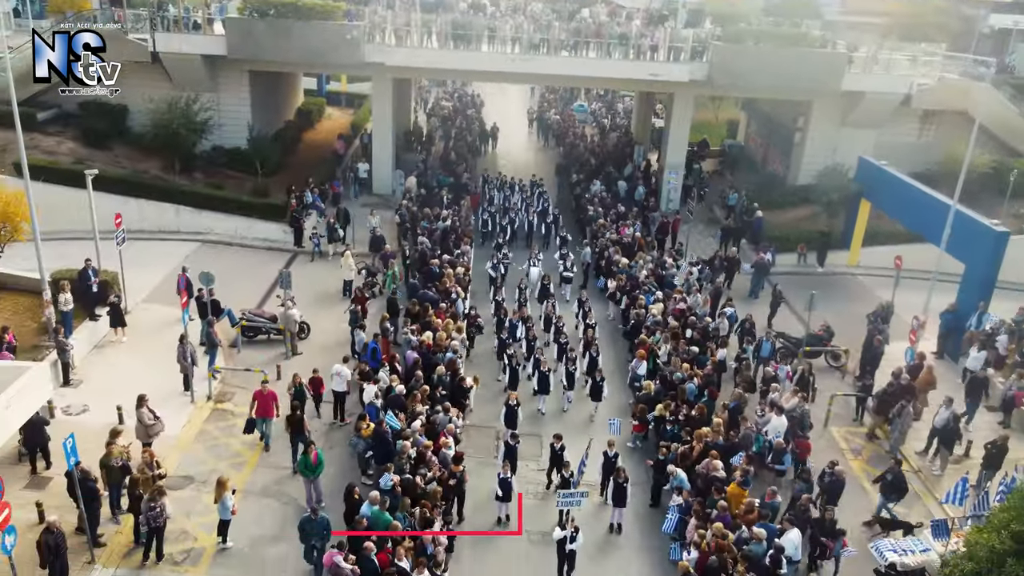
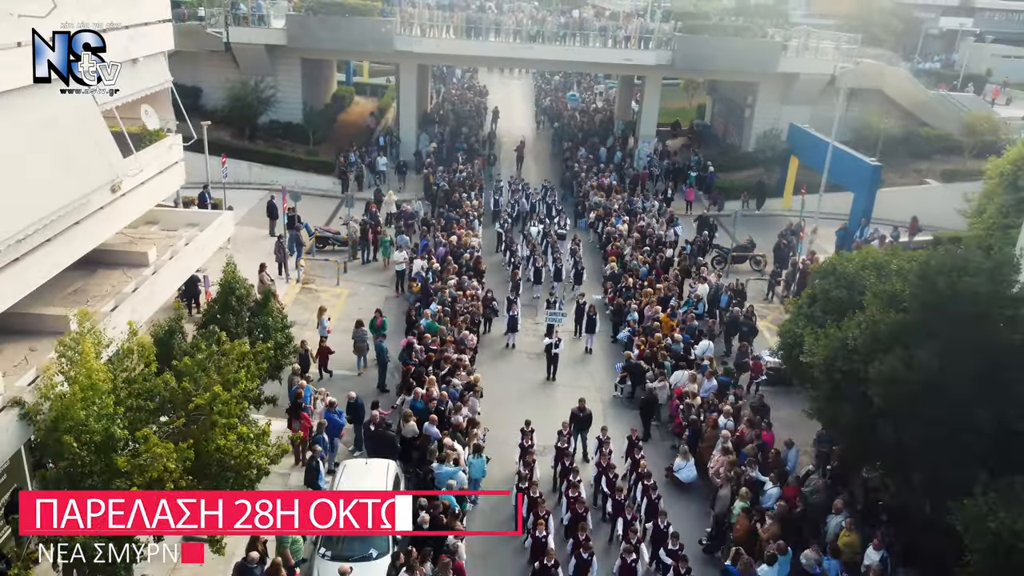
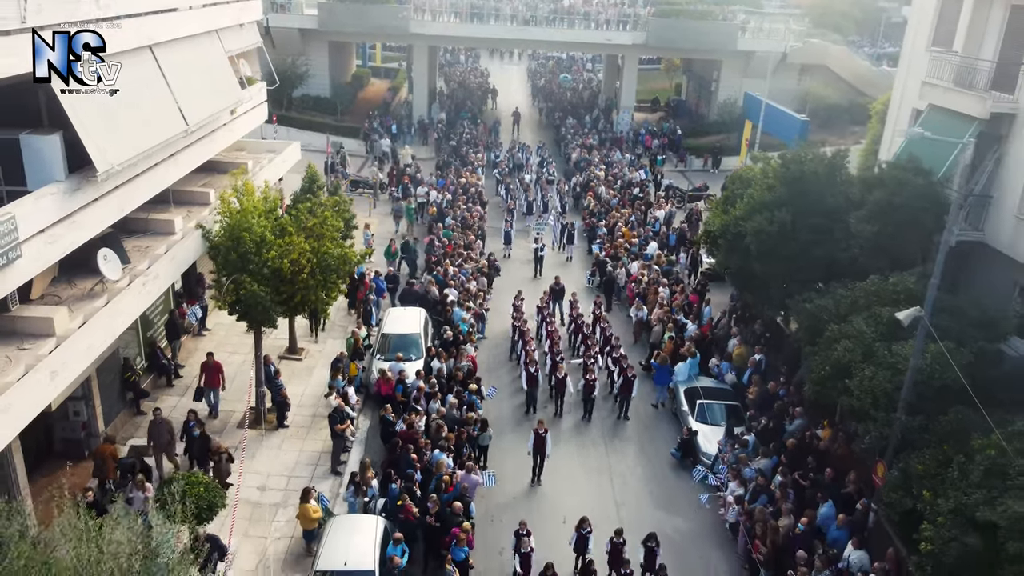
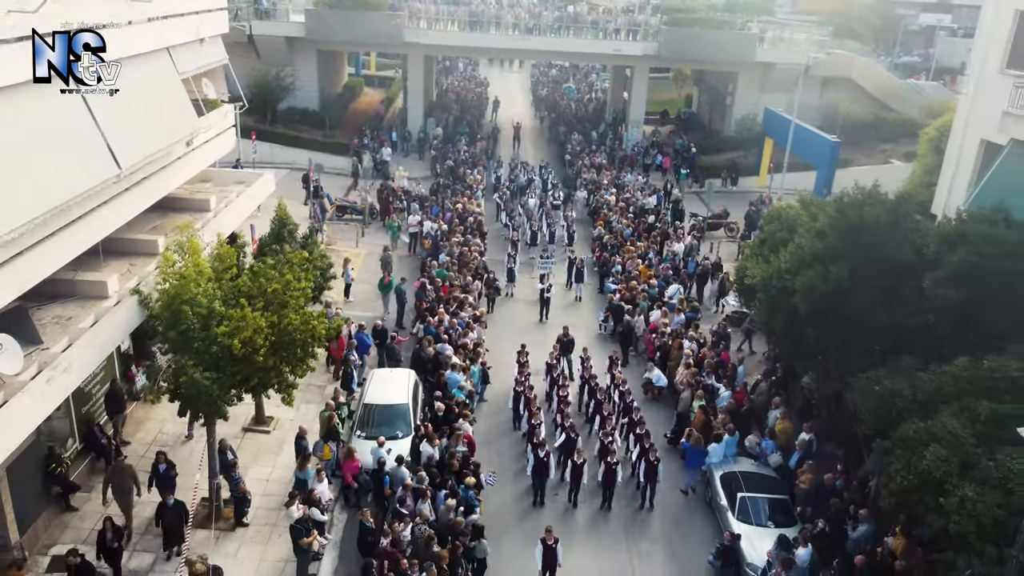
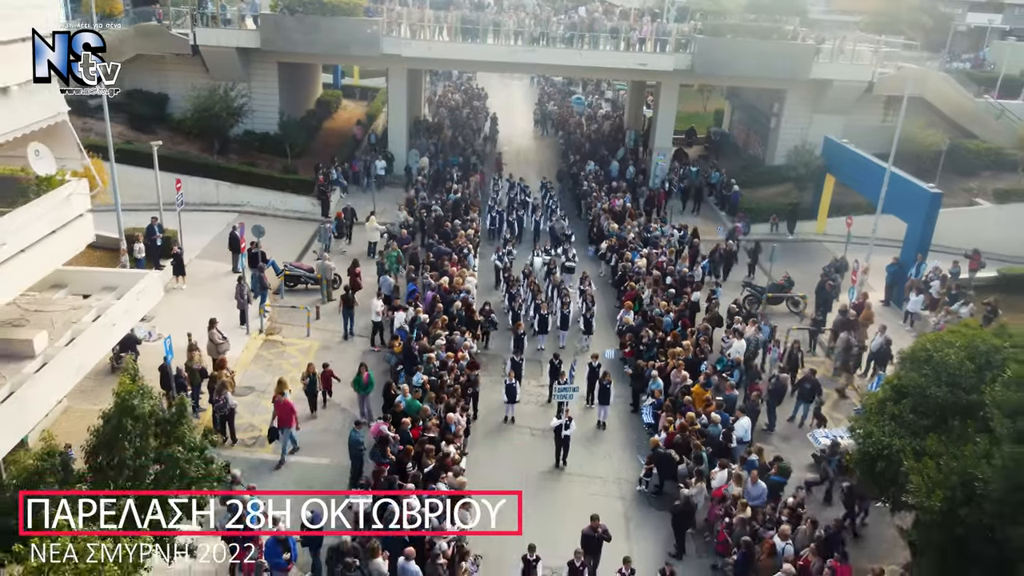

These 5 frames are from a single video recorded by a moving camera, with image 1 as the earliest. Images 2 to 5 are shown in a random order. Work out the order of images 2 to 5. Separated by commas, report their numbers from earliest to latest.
5, 2, 4, 3
